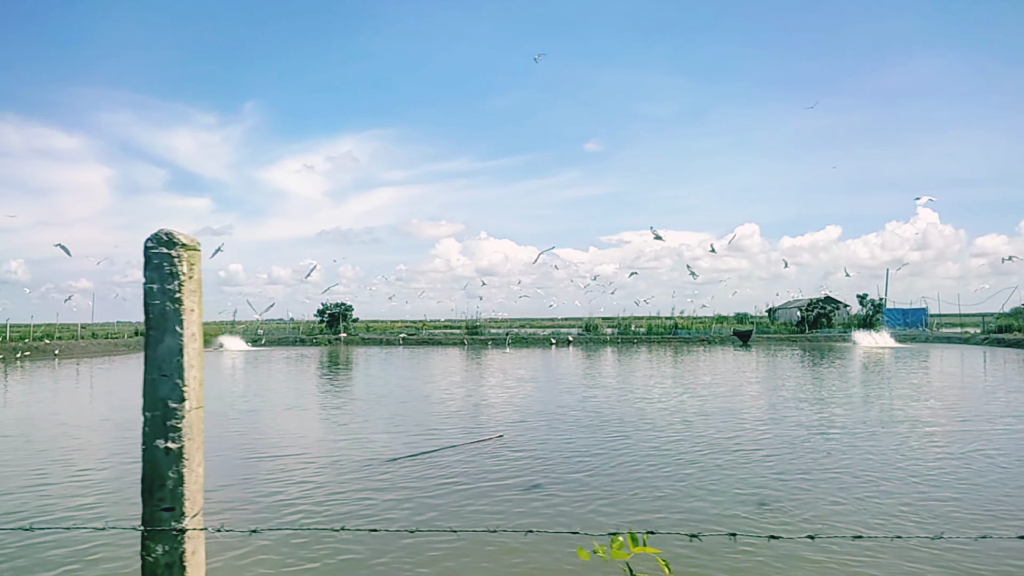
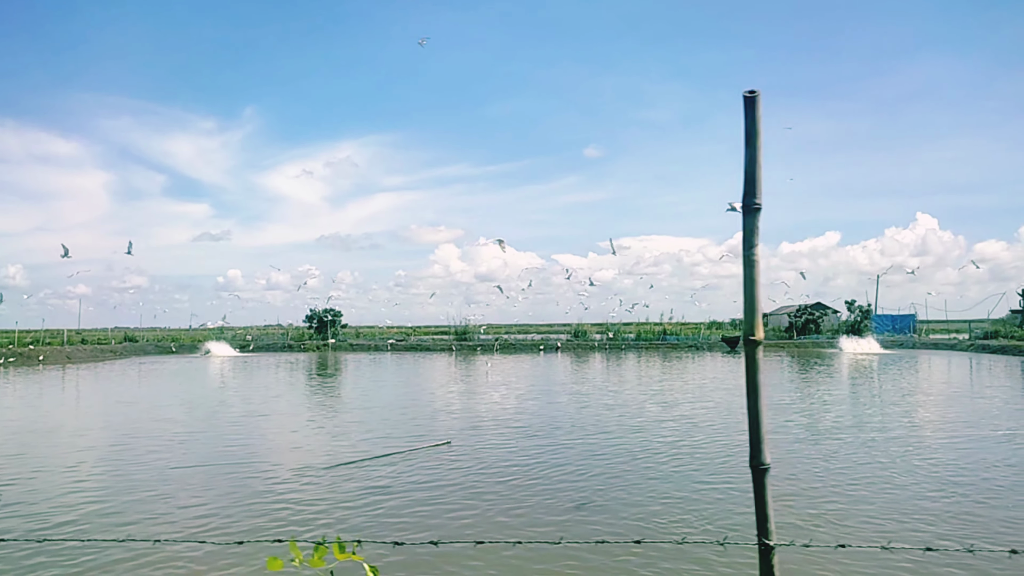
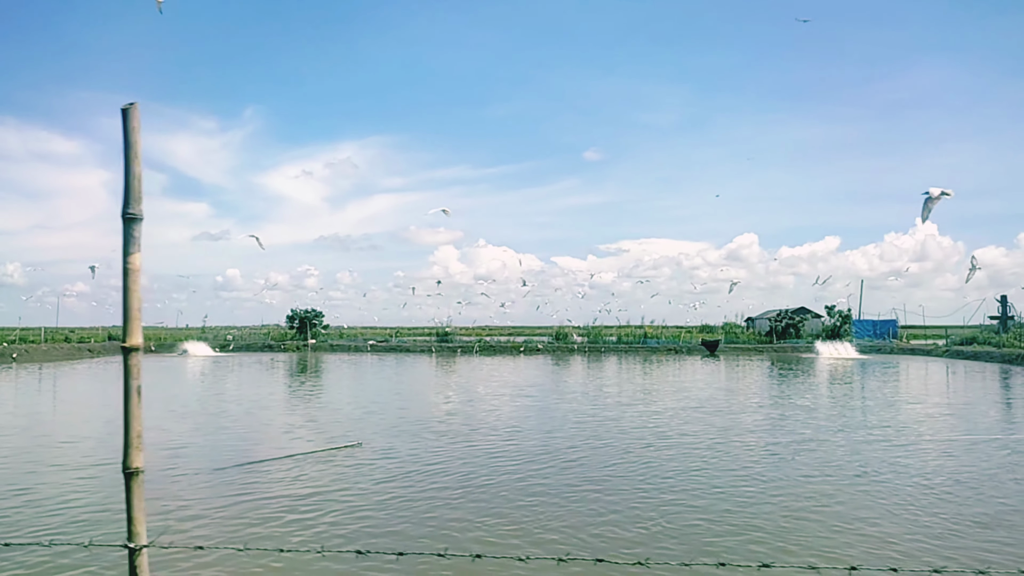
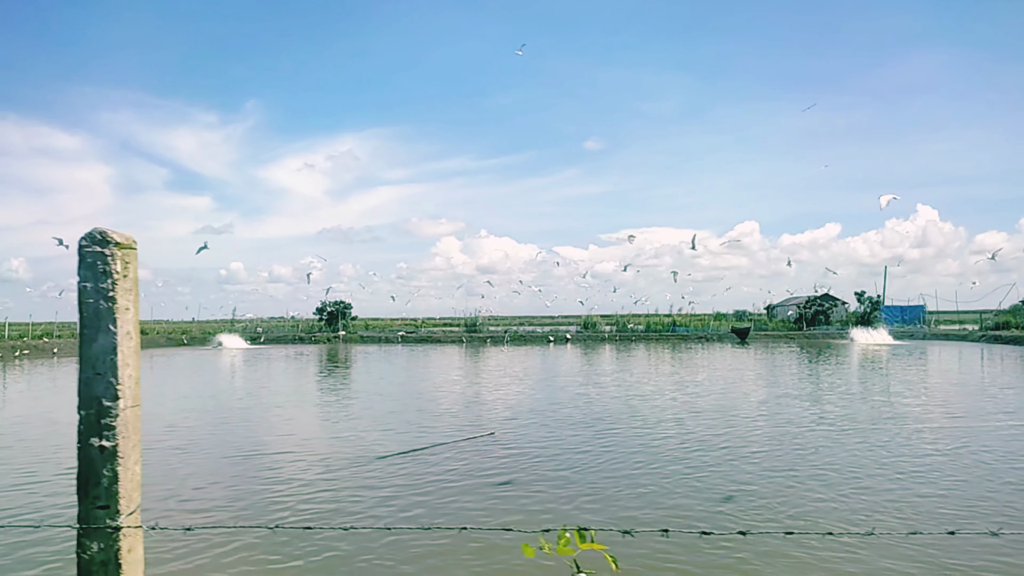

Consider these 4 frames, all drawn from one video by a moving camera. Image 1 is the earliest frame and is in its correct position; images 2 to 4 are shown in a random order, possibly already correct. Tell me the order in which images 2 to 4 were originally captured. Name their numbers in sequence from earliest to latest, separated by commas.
4, 2, 3
